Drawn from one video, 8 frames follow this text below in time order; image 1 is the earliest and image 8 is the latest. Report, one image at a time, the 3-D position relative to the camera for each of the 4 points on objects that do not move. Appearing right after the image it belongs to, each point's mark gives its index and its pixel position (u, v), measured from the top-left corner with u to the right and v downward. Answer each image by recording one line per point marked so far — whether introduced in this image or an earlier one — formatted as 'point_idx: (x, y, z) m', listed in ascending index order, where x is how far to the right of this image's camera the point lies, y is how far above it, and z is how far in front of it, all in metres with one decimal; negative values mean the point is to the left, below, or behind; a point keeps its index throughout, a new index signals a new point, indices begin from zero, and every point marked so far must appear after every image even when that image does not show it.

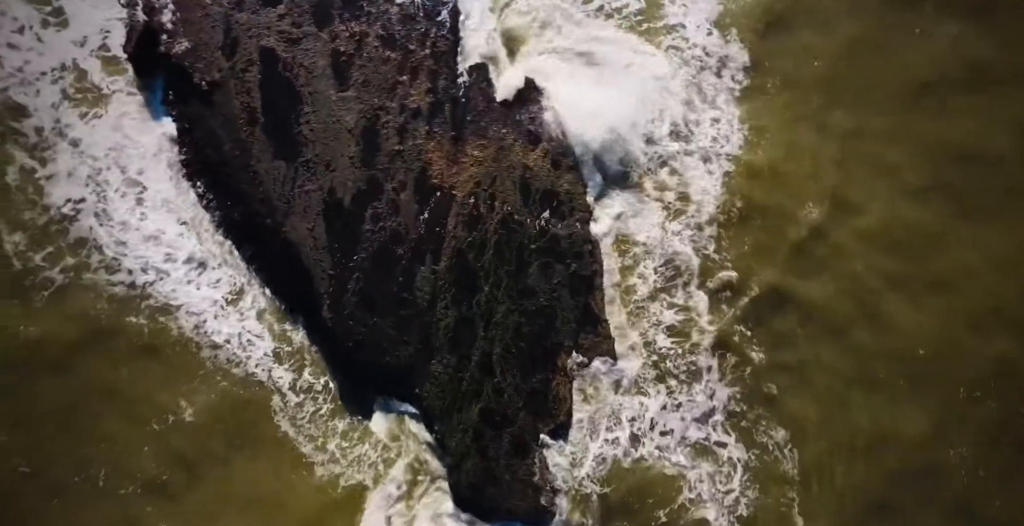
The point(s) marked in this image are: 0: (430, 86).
0: (-1.3, +3.0, +13.0) m
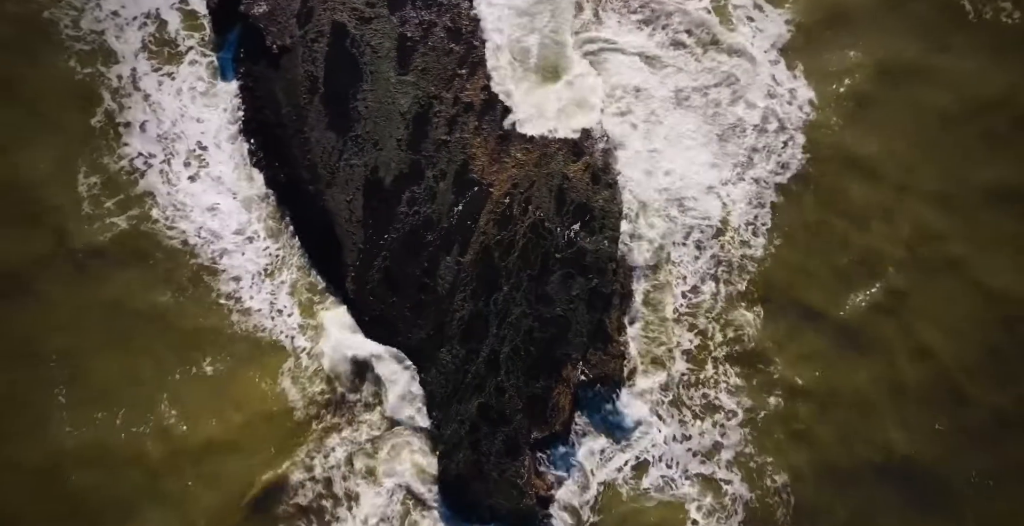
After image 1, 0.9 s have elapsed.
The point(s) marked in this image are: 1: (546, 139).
0: (-0.4, +3.1, +13.2) m
1: (+0.6, +1.9, +12.6) m
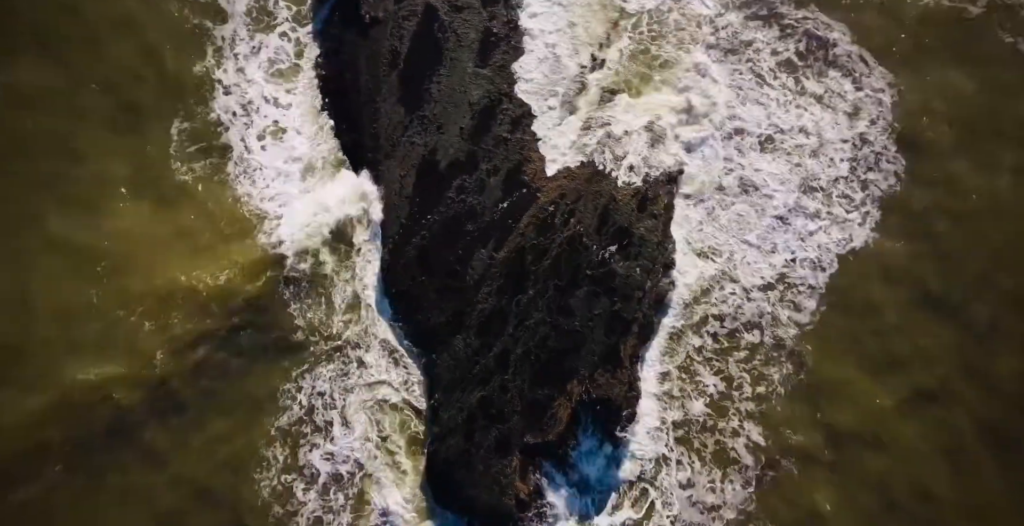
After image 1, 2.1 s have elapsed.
0: (+0.9, +3.0, +13.5) m
1: (+1.5, +1.6, +12.8) m
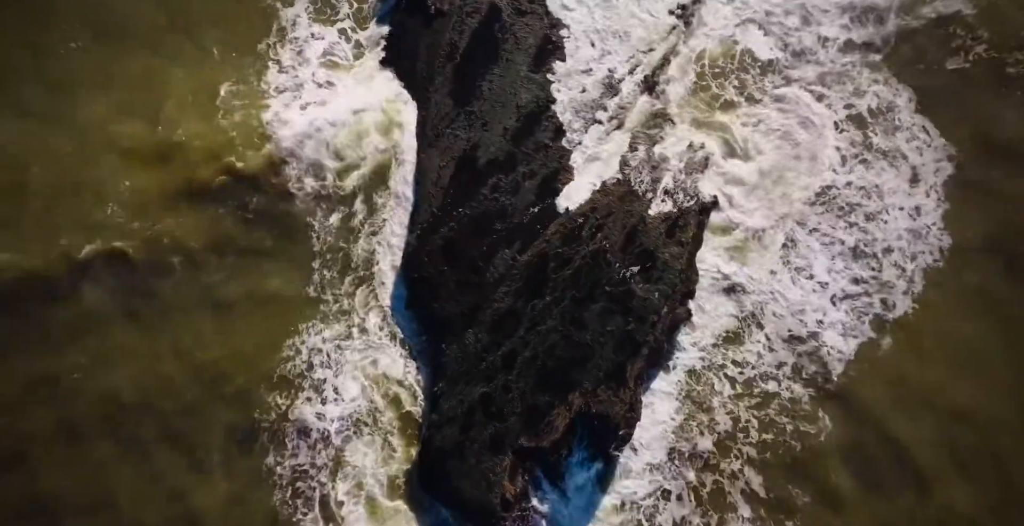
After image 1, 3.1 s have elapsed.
0: (+1.7, +2.8, +13.7) m
1: (+2.1, +1.3, +13.0) m
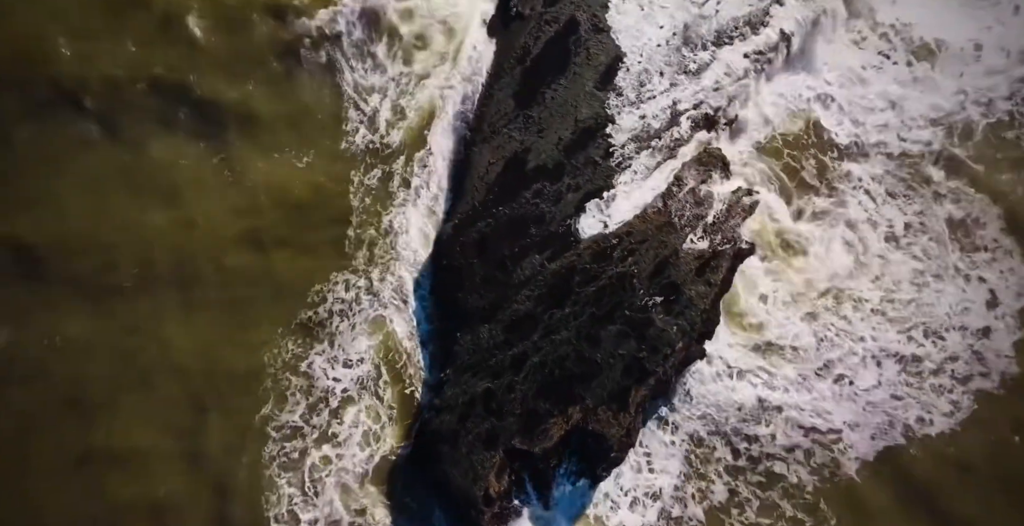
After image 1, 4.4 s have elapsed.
0: (+2.7, +2.3, +13.8) m
1: (+2.7, +0.7, +13.1) m
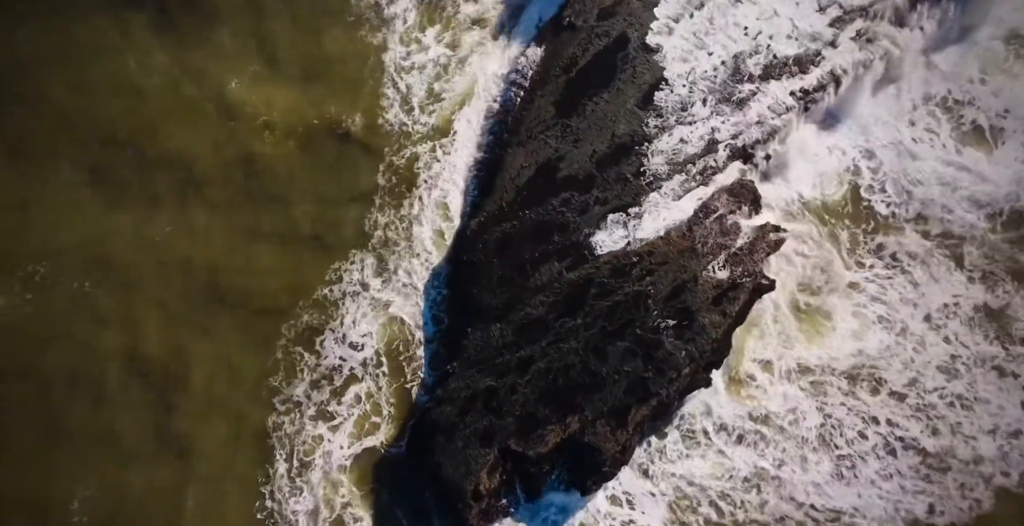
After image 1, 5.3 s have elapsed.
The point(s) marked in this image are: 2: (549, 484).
0: (+3.3, +1.8, +13.8) m
1: (+3.1, +0.3, +13.1) m
2: (+0.5, -3.3, +12.6) m
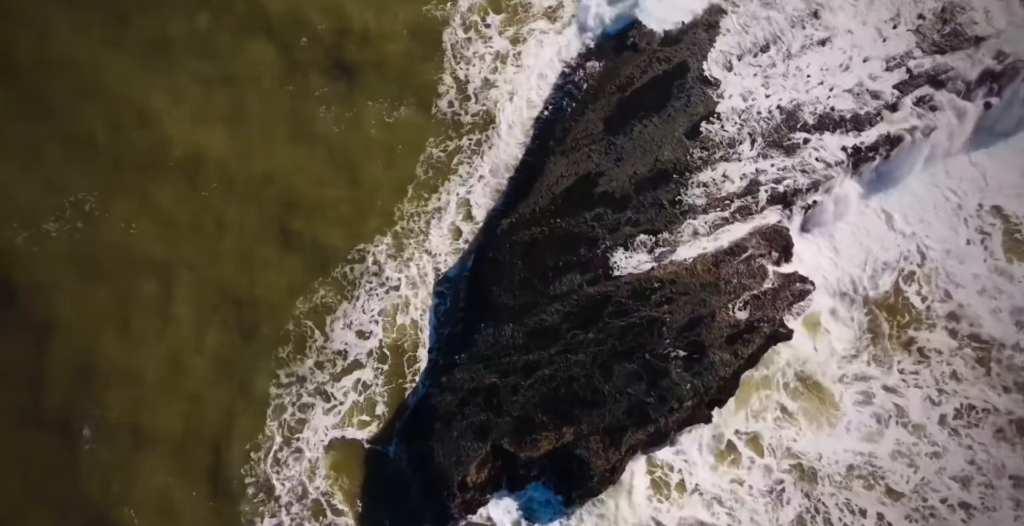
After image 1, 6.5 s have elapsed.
0: (+4.0, +1.1, +13.8) m
1: (+3.5, -0.3, +13.2) m
2: (+0.3, -3.5, +12.7) m
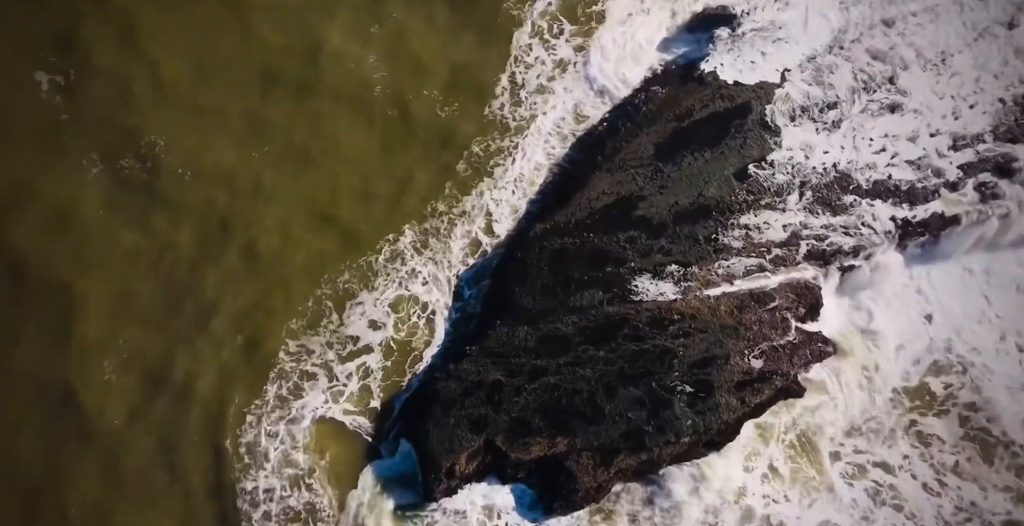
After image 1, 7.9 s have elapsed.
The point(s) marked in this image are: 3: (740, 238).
0: (+4.6, +0.2, +13.7) m
1: (+3.8, -1.1, +13.1) m
2: (0.0, -3.5, +12.9) m
3: (+3.7, +0.4, +13.6) m
